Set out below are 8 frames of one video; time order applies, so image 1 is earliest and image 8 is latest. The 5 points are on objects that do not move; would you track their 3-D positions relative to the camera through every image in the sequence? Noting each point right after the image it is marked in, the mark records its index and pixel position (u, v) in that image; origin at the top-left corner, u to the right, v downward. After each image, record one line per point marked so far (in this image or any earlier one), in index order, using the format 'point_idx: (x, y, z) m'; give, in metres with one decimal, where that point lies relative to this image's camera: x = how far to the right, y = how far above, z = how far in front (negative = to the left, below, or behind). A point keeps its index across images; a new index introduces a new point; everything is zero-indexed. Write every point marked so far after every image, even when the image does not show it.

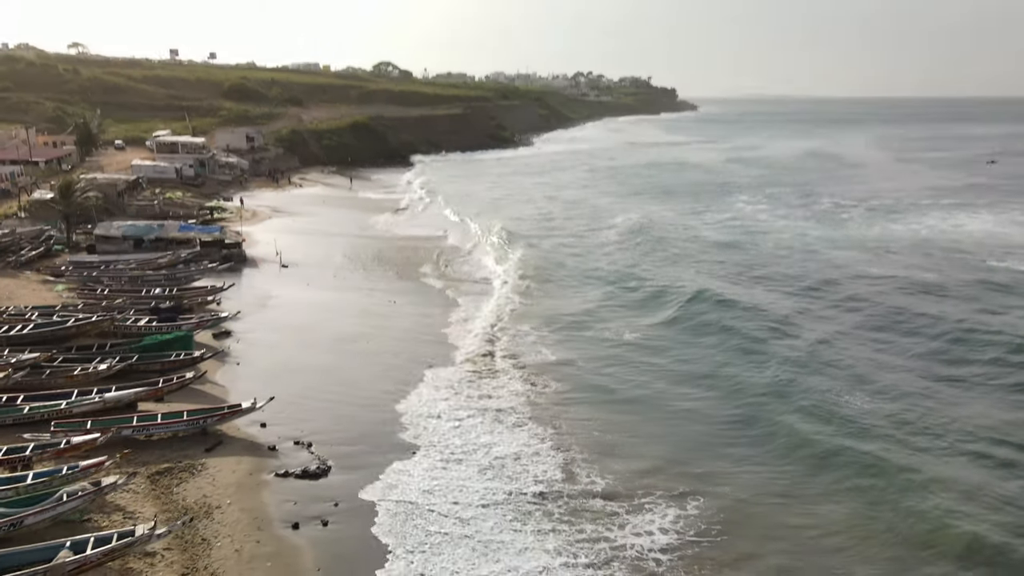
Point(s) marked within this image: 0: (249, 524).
0: (-6.8, -6.2, +19.1) m
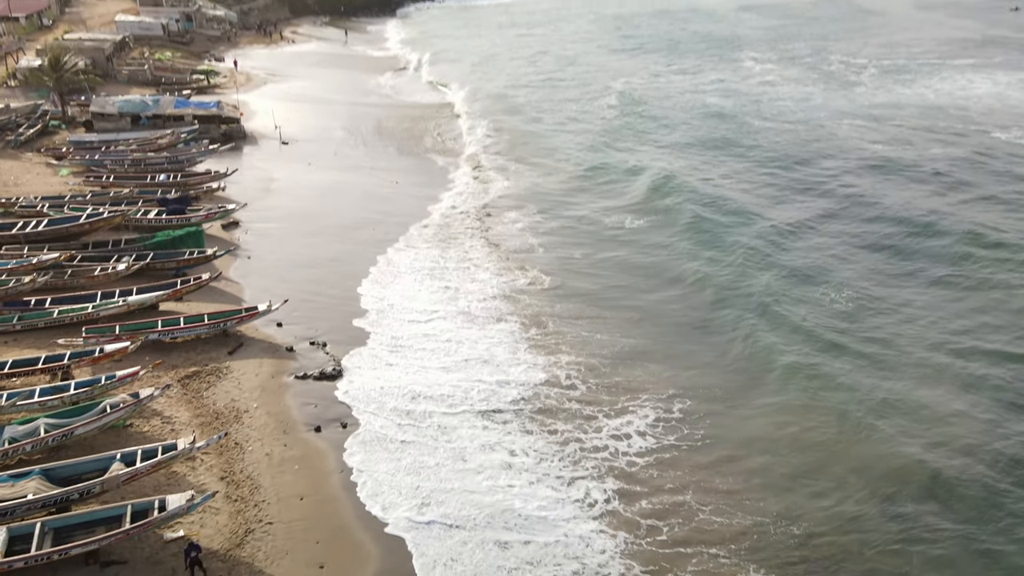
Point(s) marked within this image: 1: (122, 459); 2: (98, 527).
0: (-6.8, -4.1, +21.2) m
1: (-9.7, -4.3, +18.2) m
2: (-9.3, -5.4, +16.6) m
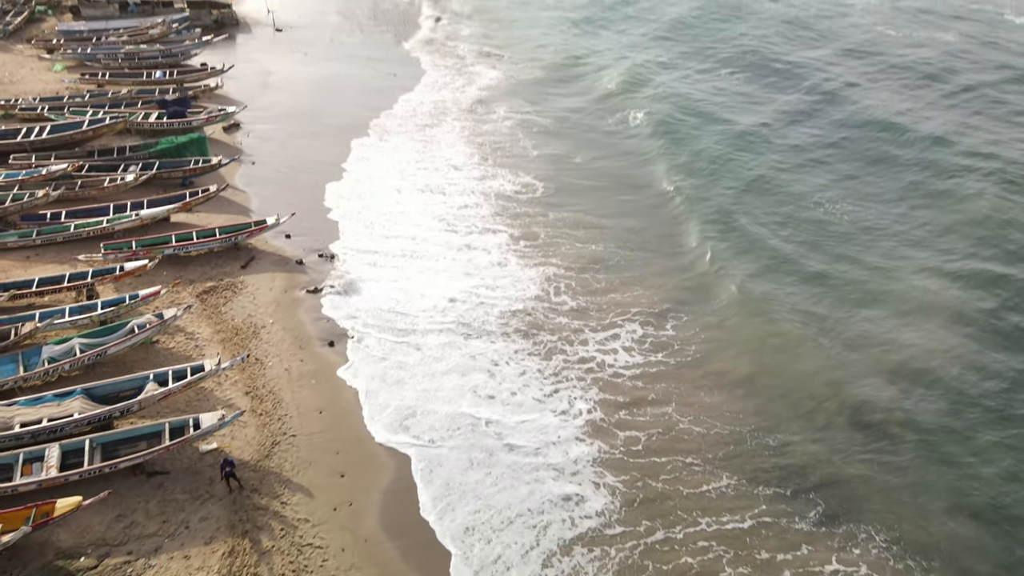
0: (-6.8, -1.7, +22.8) m
1: (-9.7, -2.5, +19.9) m
2: (-9.4, -3.9, +18.5) m
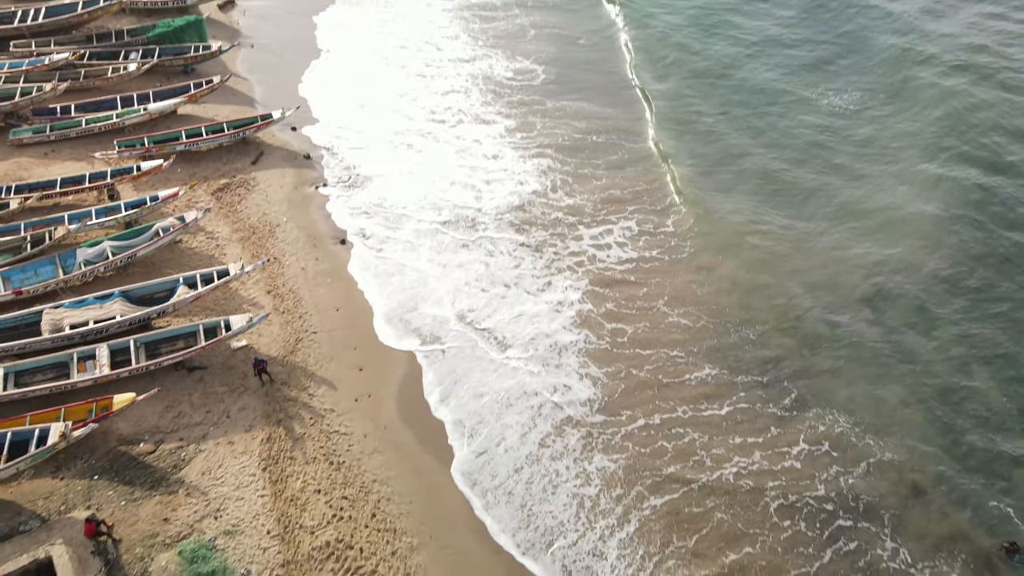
0: (-6.8, +1.5, +24.3) m
1: (-9.7, +0.2, +21.7) m
2: (-9.4, -1.5, +20.6) m
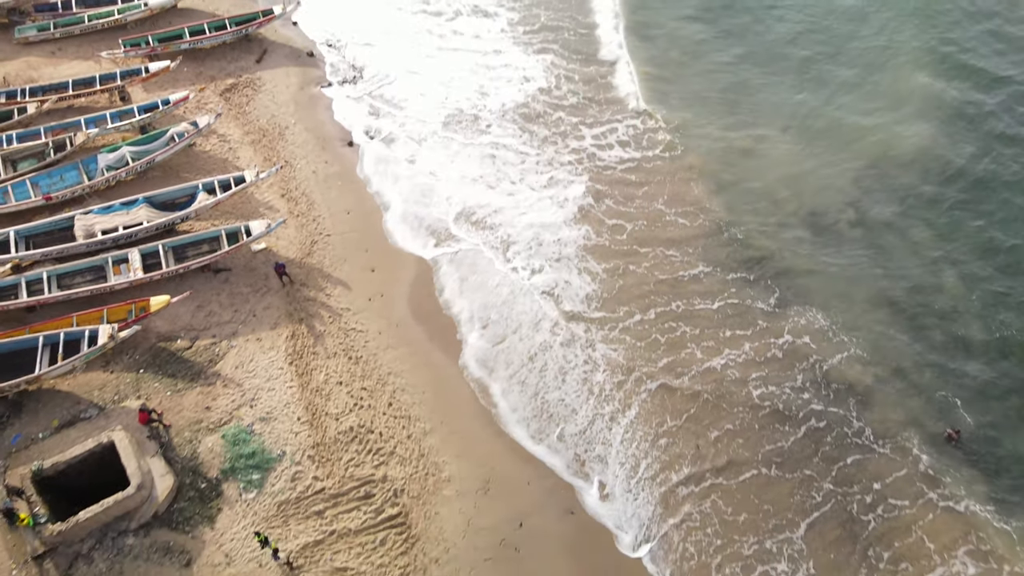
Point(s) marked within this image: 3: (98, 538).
0: (-6.7, +4.9, +25.3) m
1: (-9.7, +3.1, +22.9) m
2: (-9.4, +1.3, +22.2) m
3: (-9.8, -5.9, +17.4) m
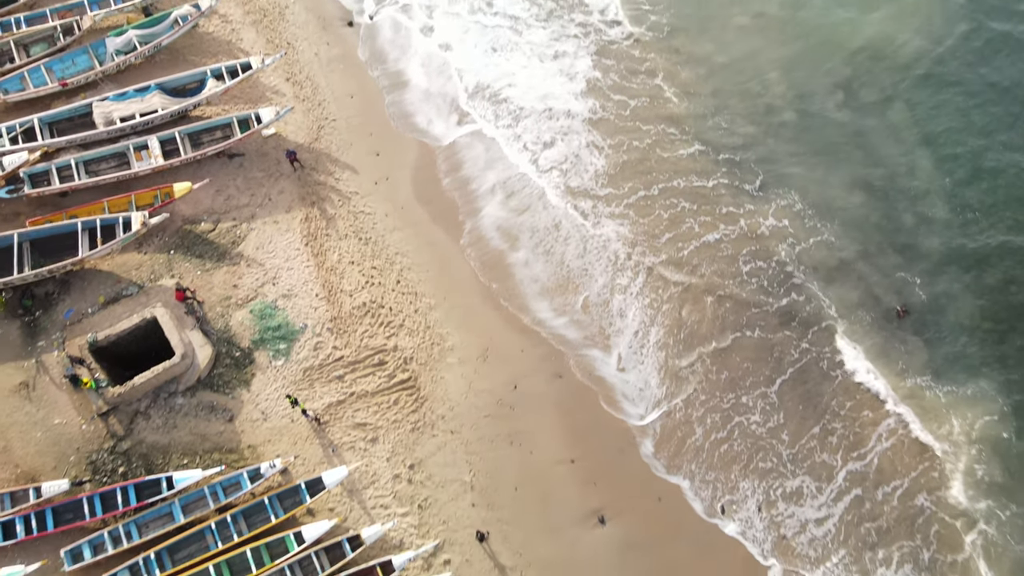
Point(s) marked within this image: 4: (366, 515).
0: (-6.8, +9.2, +25.6) m
1: (-9.8, +7.0, +23.8) m
2: (-9.5, +5.0, +23.5) m
3: (-10.0, -3.1, +20.3) m
4: (-3.9, -6.0, +19.4) m
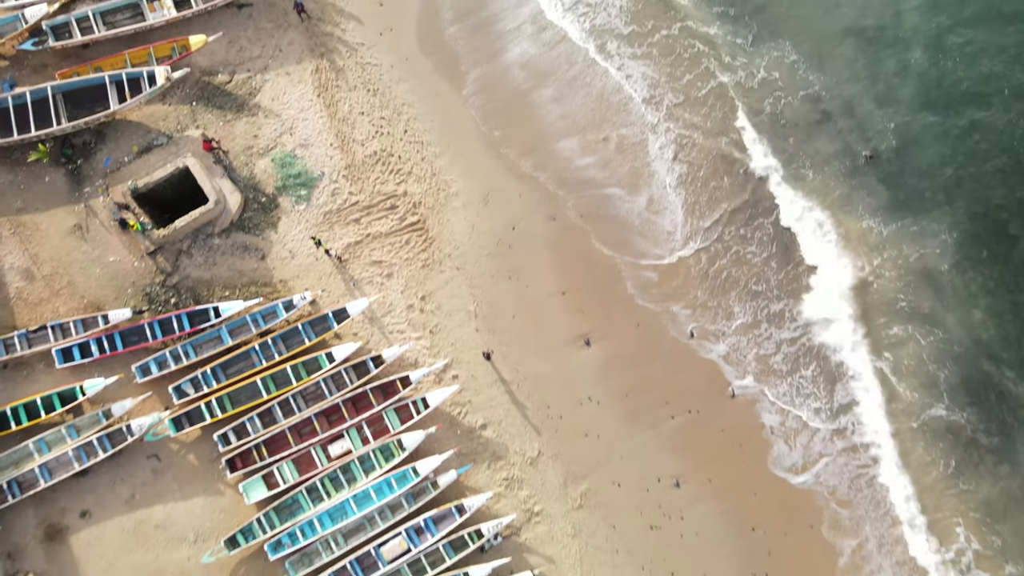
0: (-6.8, +14.7, +25.2) m
1: (-9.8, +12.1, +24.0) m
2: (-9.5, +10.1, +24.1) m
3: (-10.0, +1.5, +23.0) m
4: (-3.9, -1.6, +22.7) m
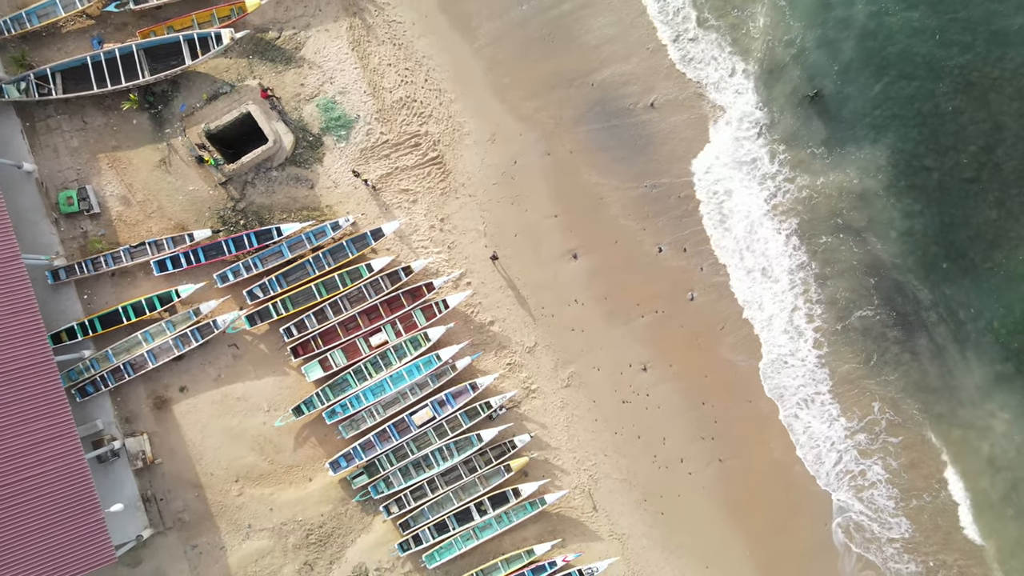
0: (-6.7, +17.8, +28.8) m
1: (-9.7, +15.1, +28.1) m
2: (-9.4, +13.2, +28.4) m
3: (-9.9, +4.5, +28.4) m
4: (-3.8, +1.4, +28.2) m
